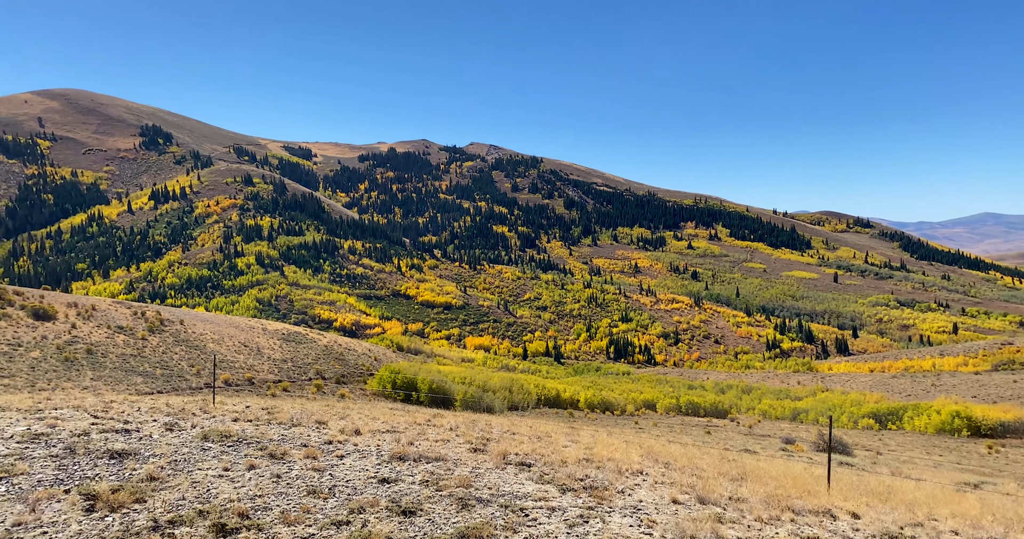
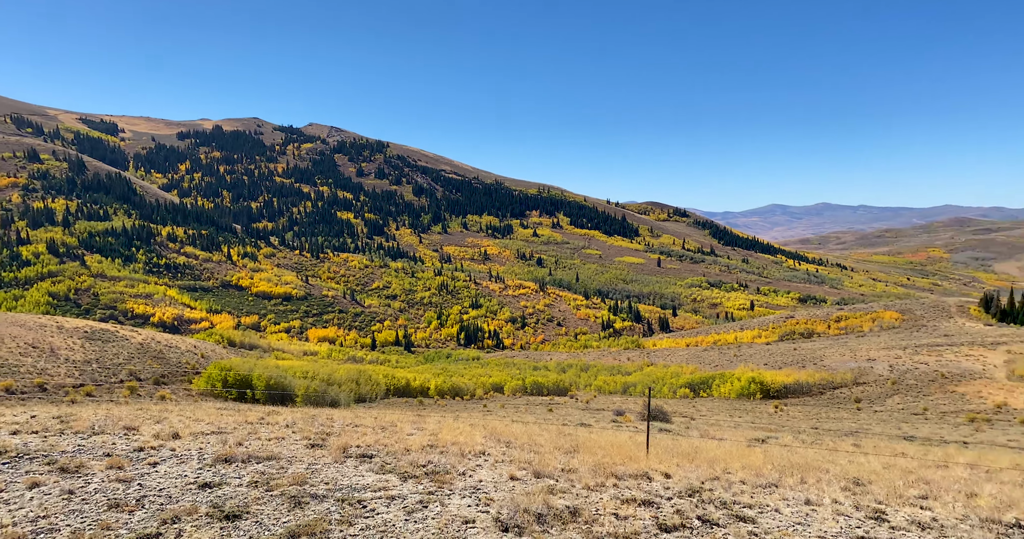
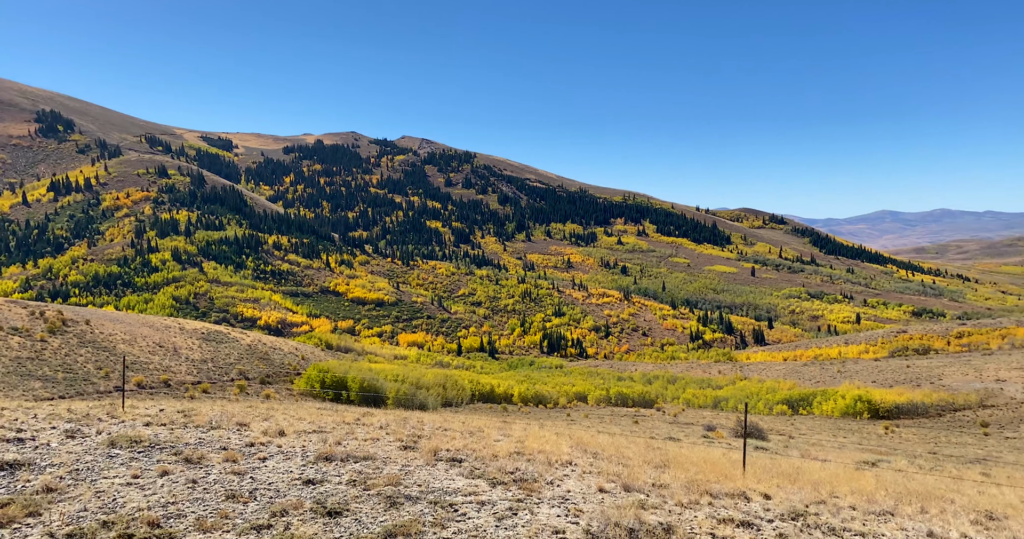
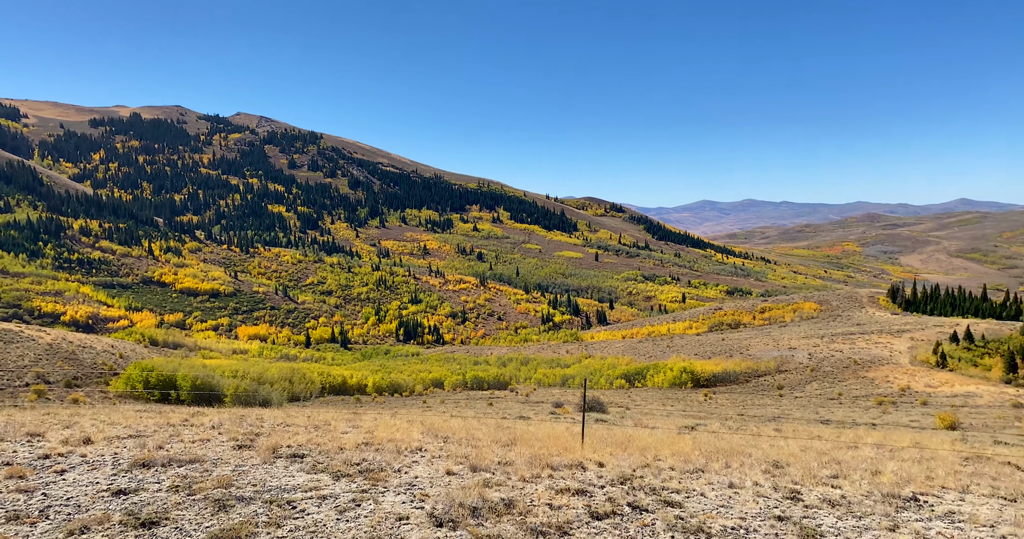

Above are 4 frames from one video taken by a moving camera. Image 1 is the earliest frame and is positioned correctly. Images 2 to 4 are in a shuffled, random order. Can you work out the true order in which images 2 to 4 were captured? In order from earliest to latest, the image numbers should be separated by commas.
3, 2, 4
